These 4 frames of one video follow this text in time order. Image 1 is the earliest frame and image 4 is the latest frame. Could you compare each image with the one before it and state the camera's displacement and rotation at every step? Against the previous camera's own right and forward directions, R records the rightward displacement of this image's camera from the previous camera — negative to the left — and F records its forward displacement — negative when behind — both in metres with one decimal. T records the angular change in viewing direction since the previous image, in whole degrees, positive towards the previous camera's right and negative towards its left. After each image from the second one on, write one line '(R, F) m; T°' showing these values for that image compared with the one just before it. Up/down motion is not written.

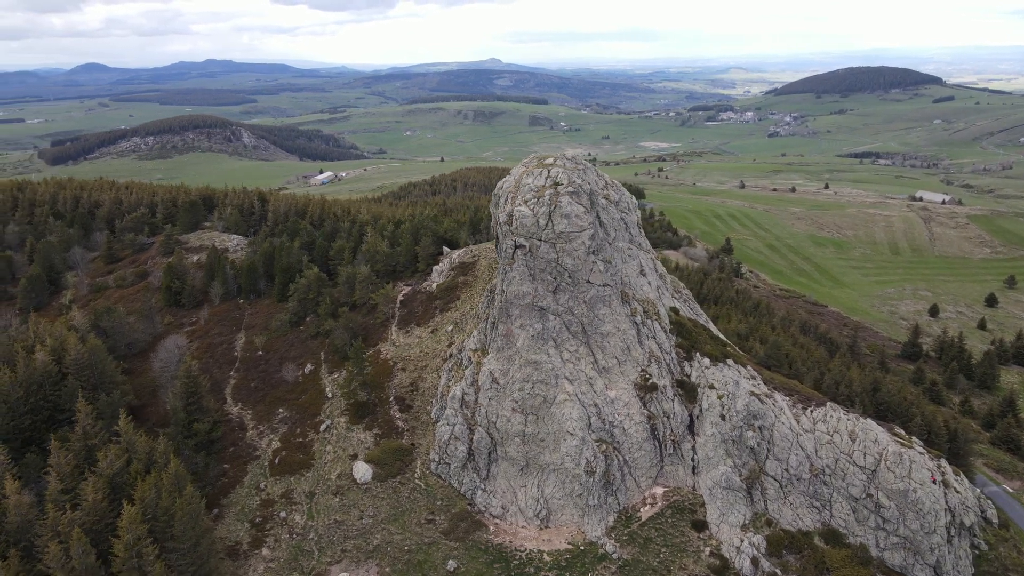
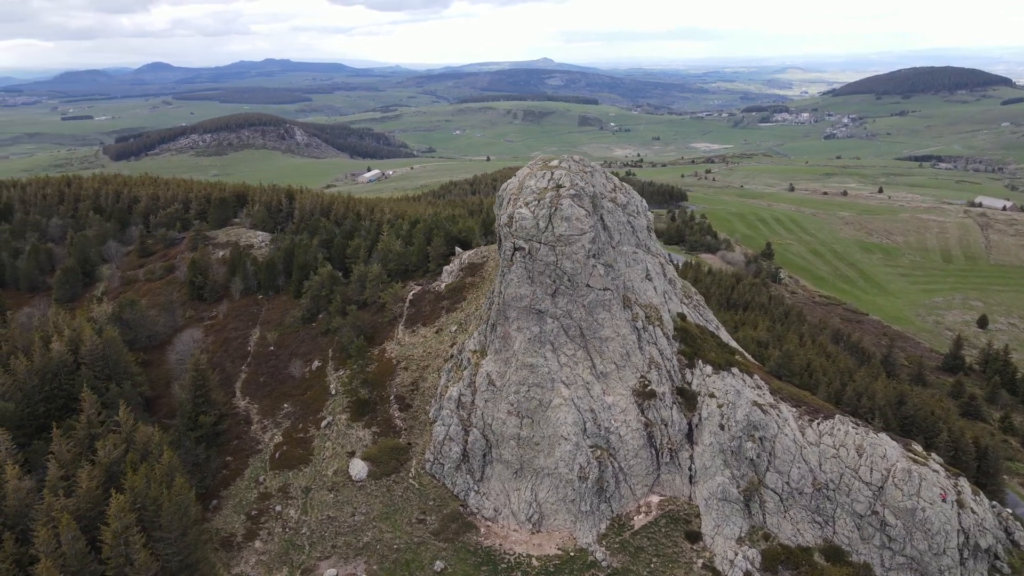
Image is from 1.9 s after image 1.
(+3.7, +0.3) m; -4°
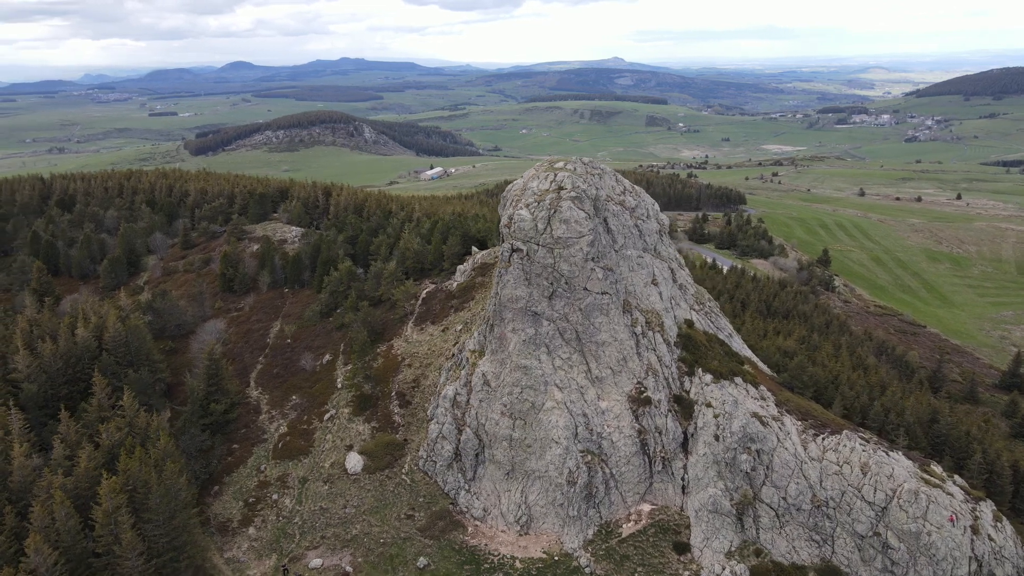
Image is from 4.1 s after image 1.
(+5.1, +0.2) m; -5°
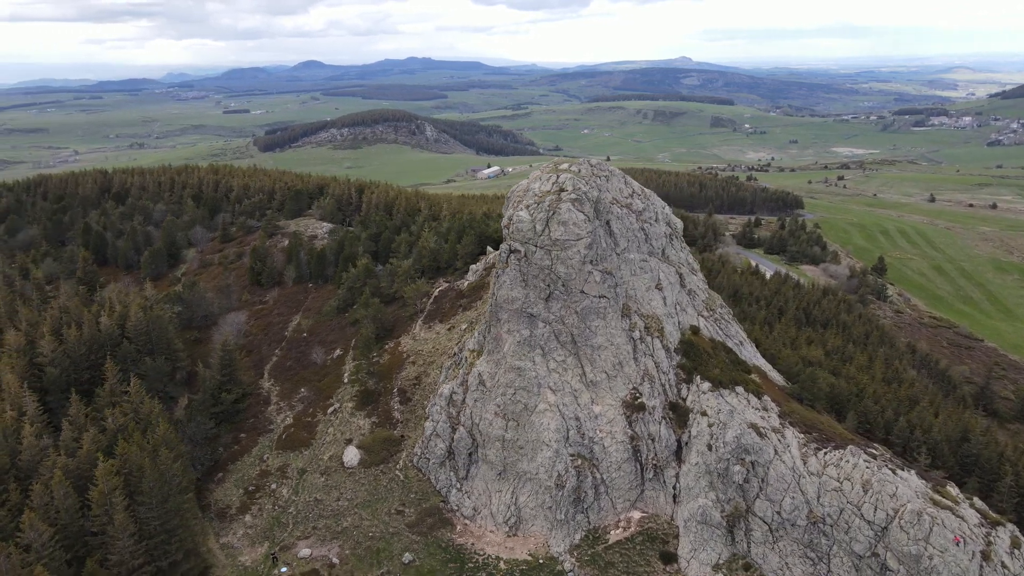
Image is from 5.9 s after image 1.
(+4.8, +0.2) m; -5°
